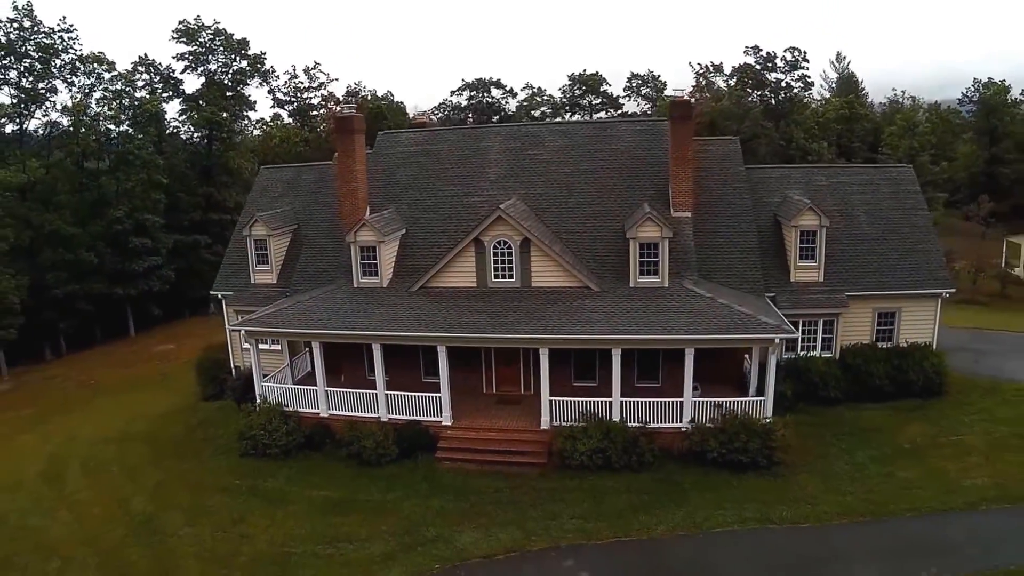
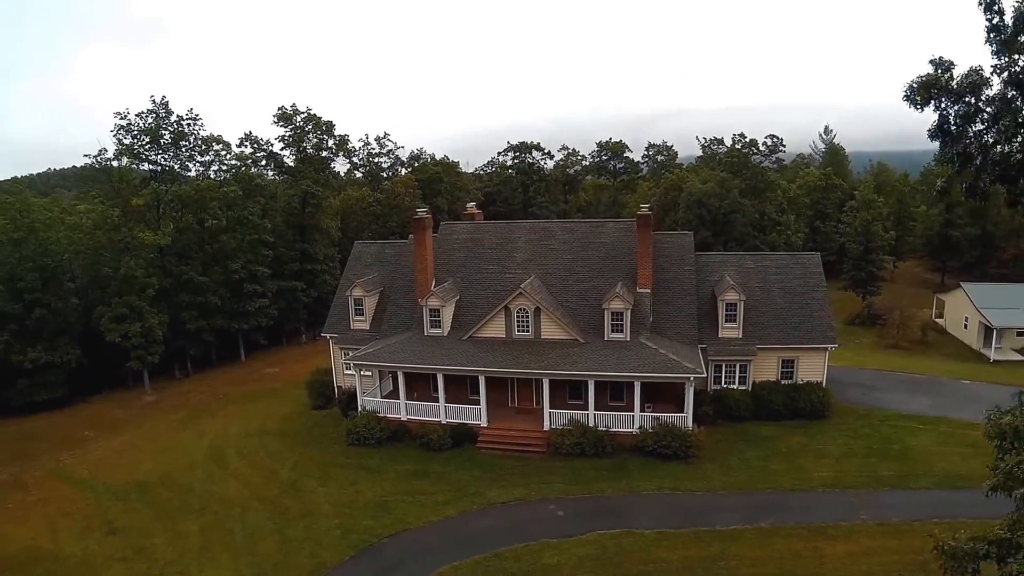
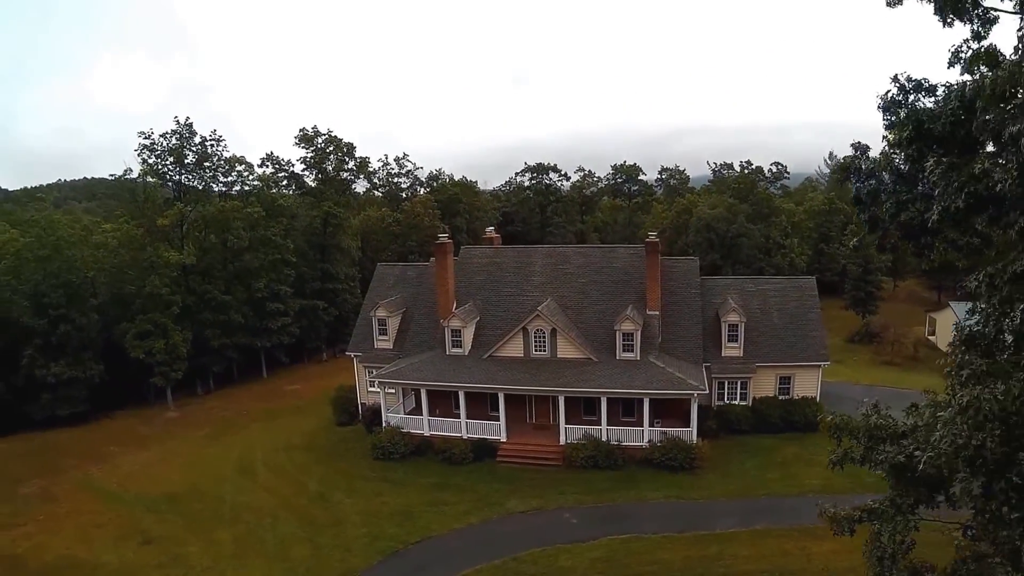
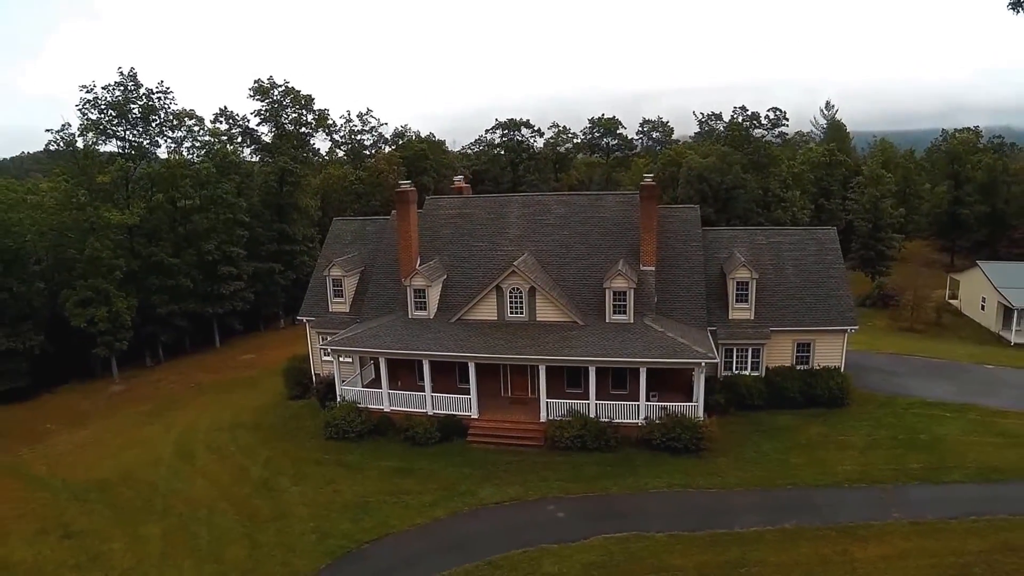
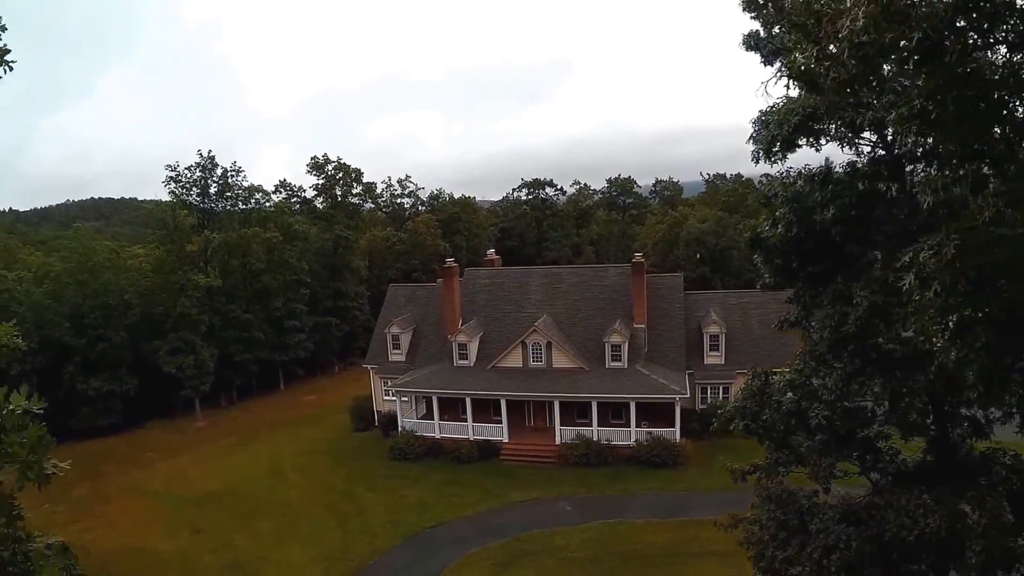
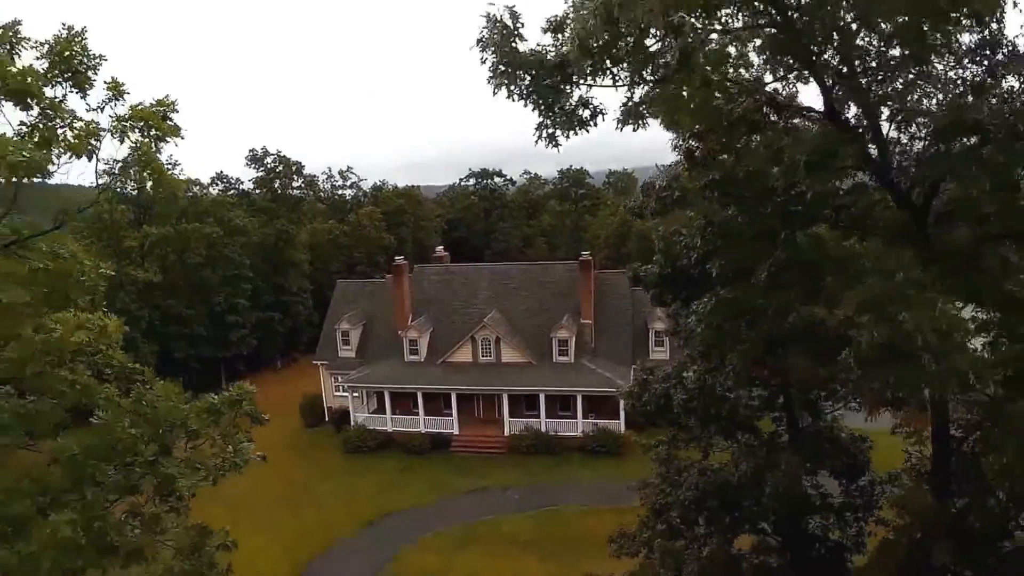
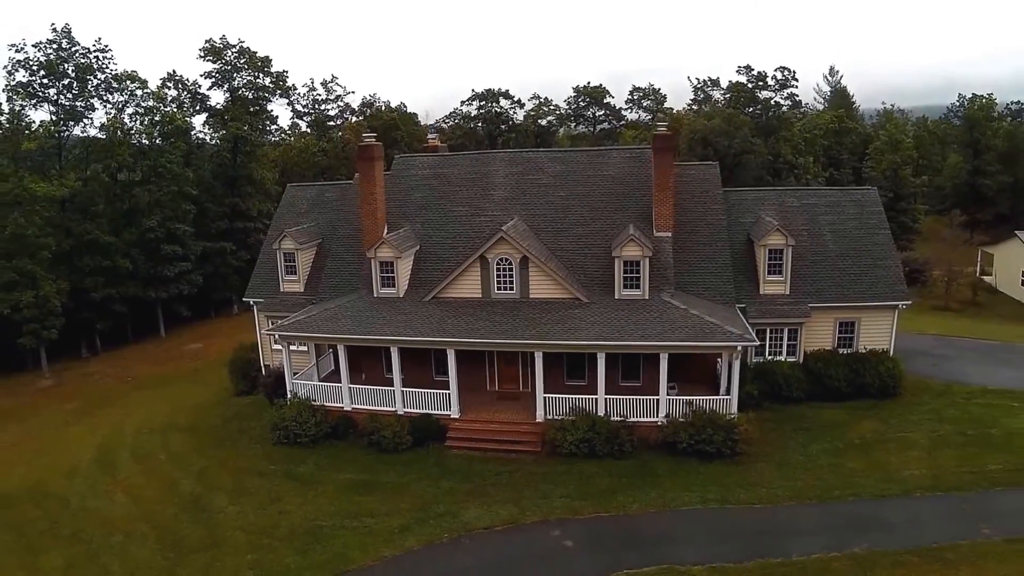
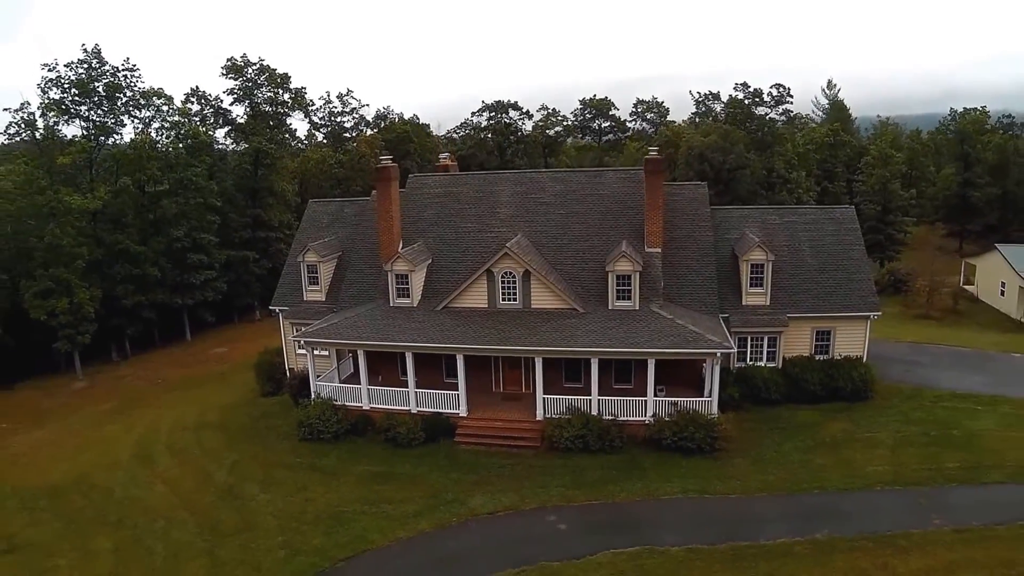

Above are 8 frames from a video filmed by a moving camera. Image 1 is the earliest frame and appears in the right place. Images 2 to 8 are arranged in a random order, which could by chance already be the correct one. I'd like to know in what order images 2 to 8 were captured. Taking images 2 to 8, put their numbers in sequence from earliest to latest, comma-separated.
7, 8, 4, 2, 3, 5, 6
